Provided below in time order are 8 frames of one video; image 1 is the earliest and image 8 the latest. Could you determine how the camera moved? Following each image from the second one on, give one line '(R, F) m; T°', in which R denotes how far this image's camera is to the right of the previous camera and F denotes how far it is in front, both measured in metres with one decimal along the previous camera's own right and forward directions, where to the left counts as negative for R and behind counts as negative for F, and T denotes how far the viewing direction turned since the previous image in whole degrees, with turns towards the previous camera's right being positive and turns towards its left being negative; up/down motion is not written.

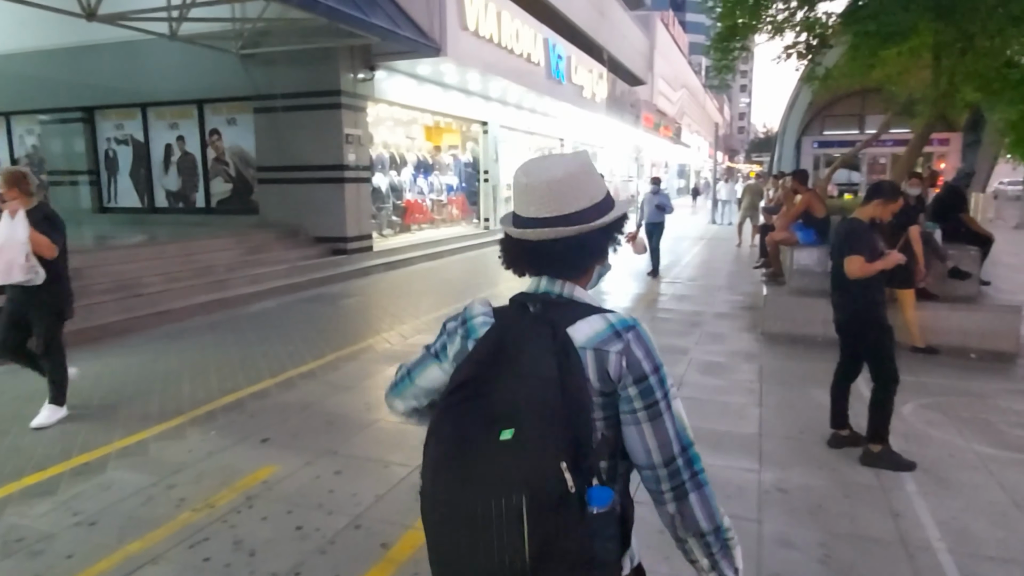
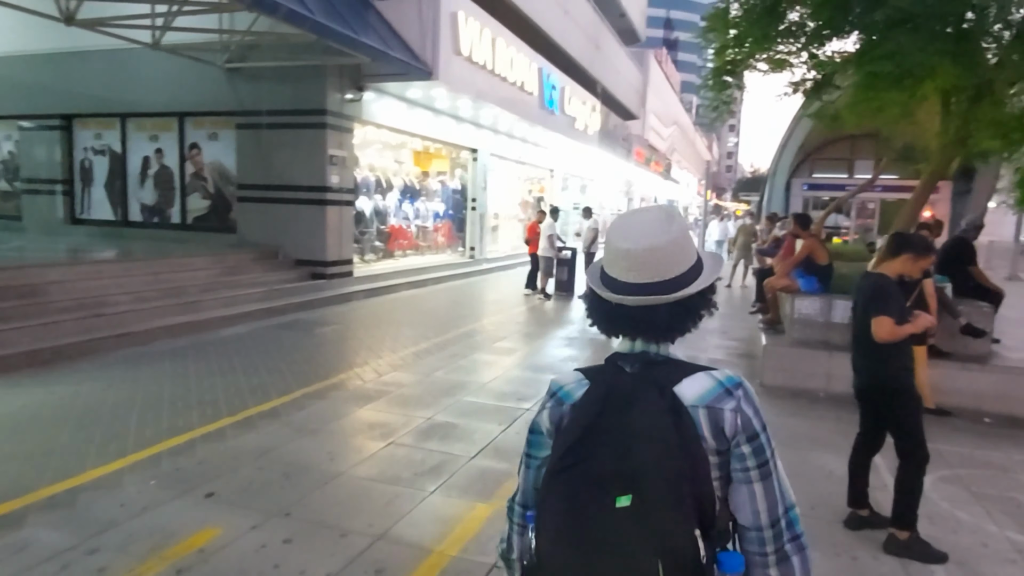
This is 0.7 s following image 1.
(0.0, +0.5) m; +1°
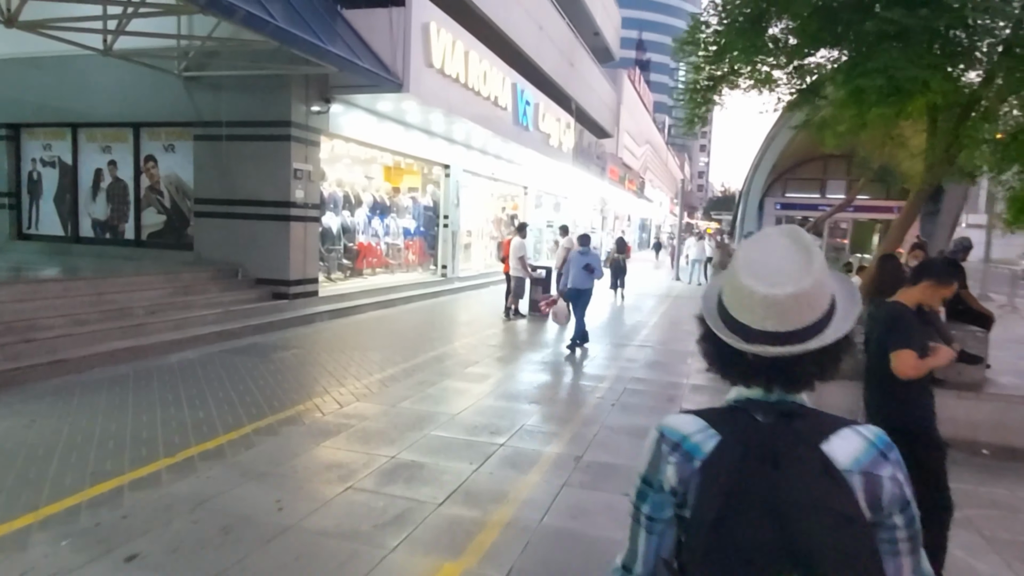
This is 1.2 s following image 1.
(0.0, +0.5) m; +2°
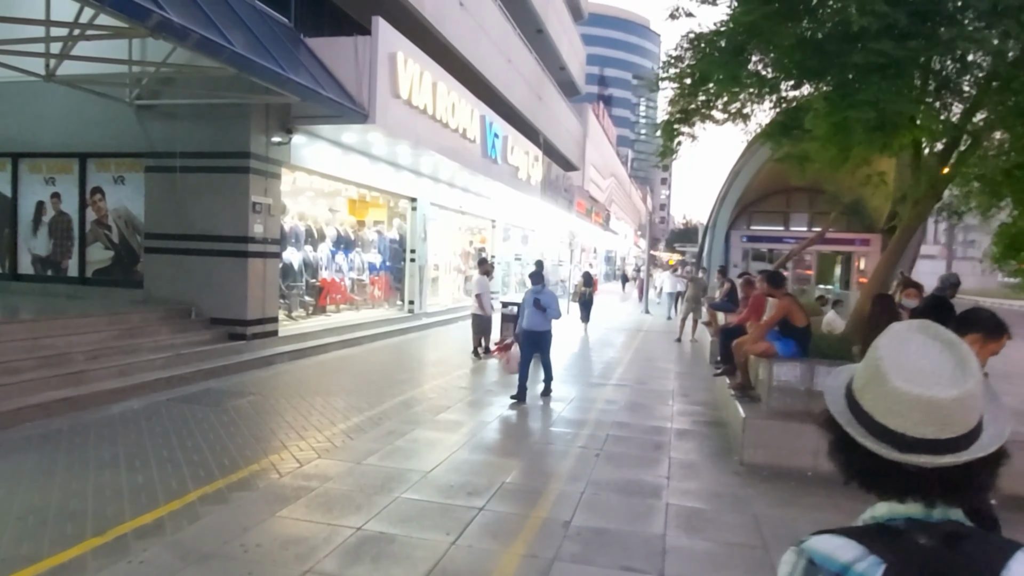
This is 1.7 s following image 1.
(-0.1, +0.5) m; +3°
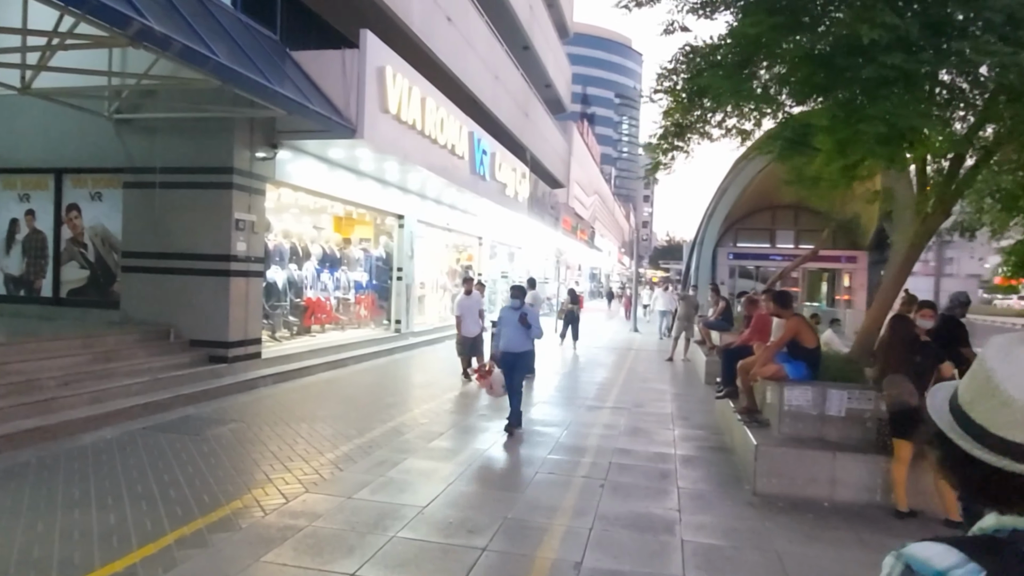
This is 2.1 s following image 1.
(-0.2, +0.3) m; +1°
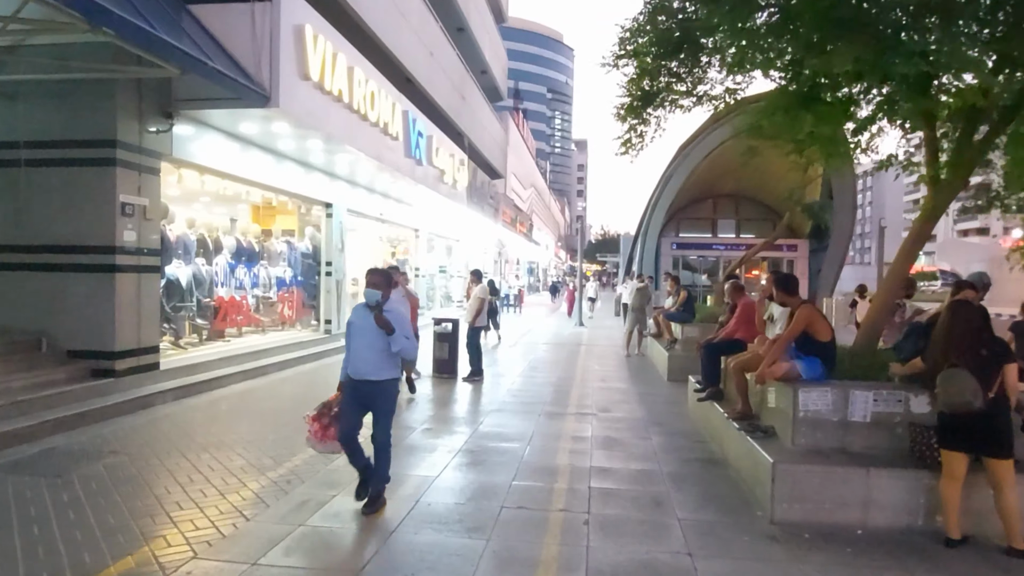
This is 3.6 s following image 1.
(-0.1, +1.5) m; +5°
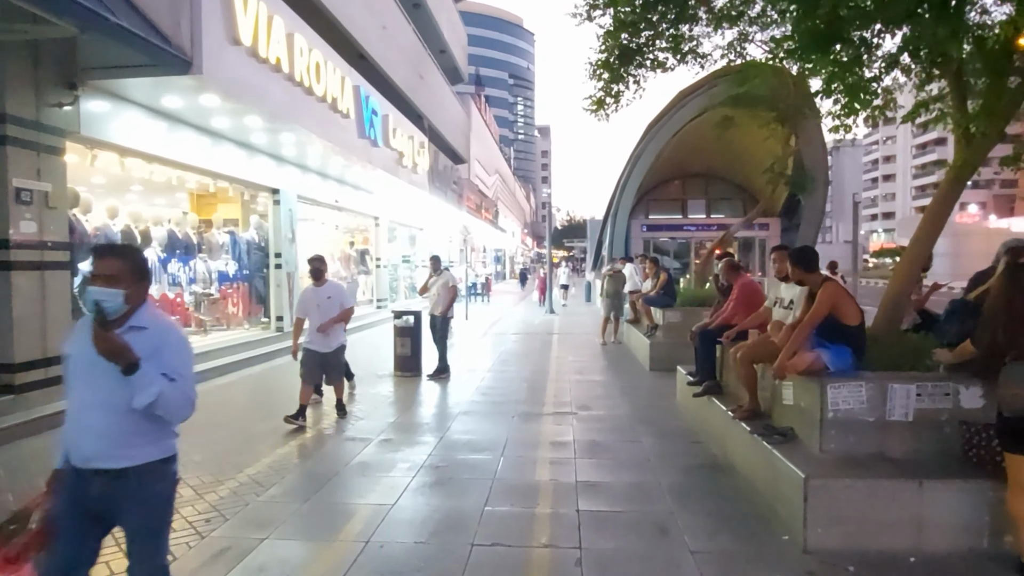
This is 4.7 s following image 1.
(0.0, +1.1) m; +3°
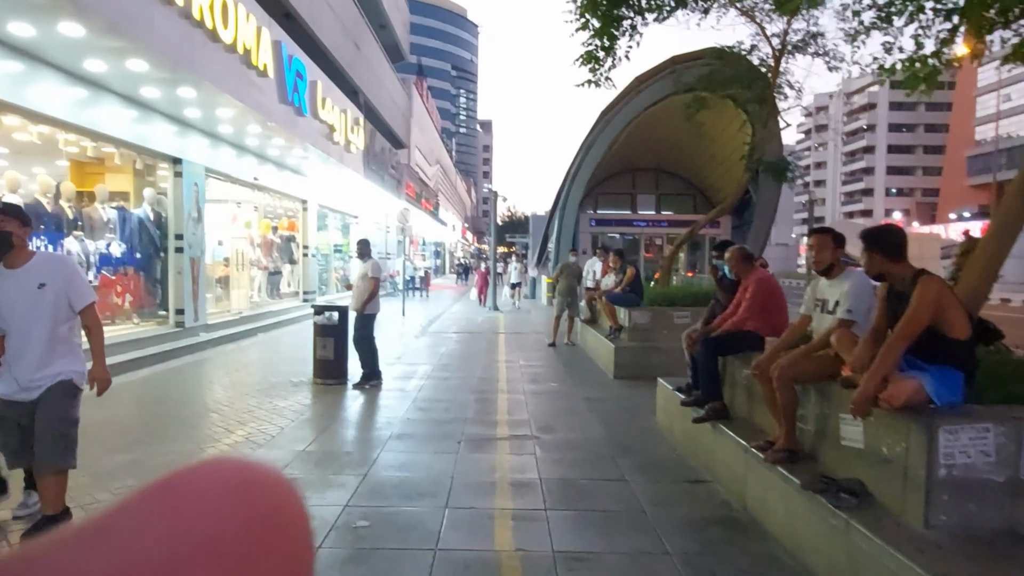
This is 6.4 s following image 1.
(-0.1, +1.8) m; +5°
